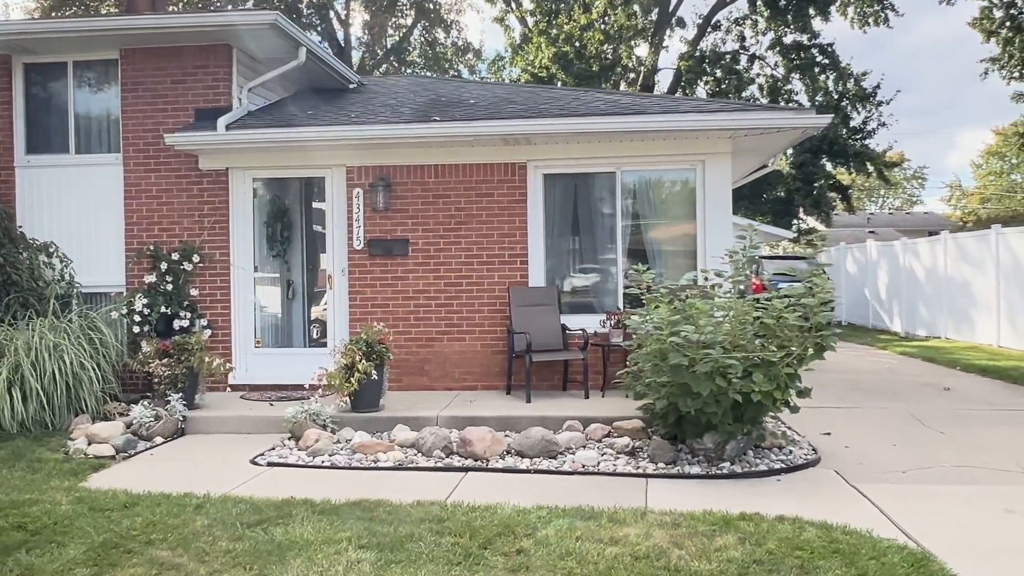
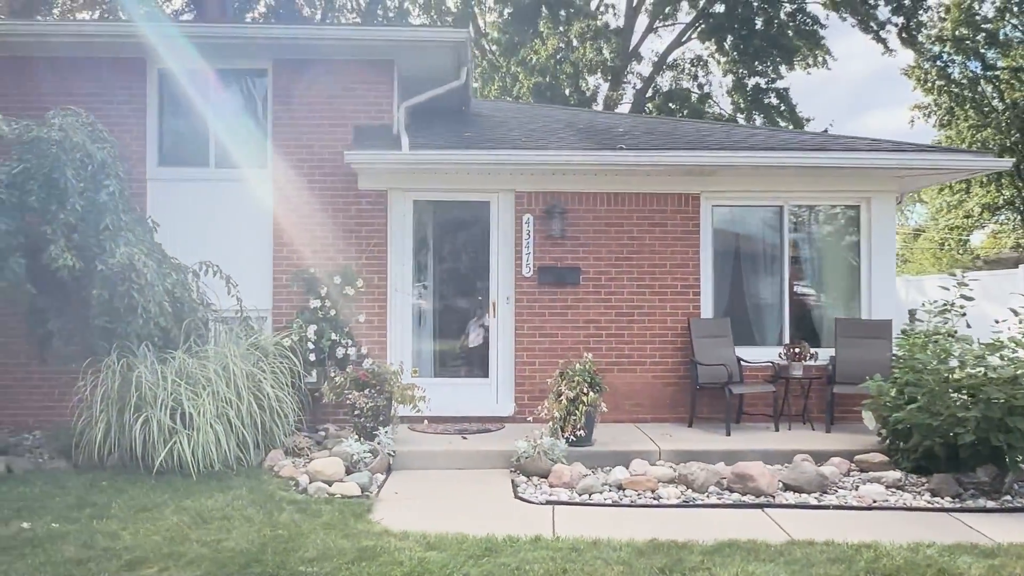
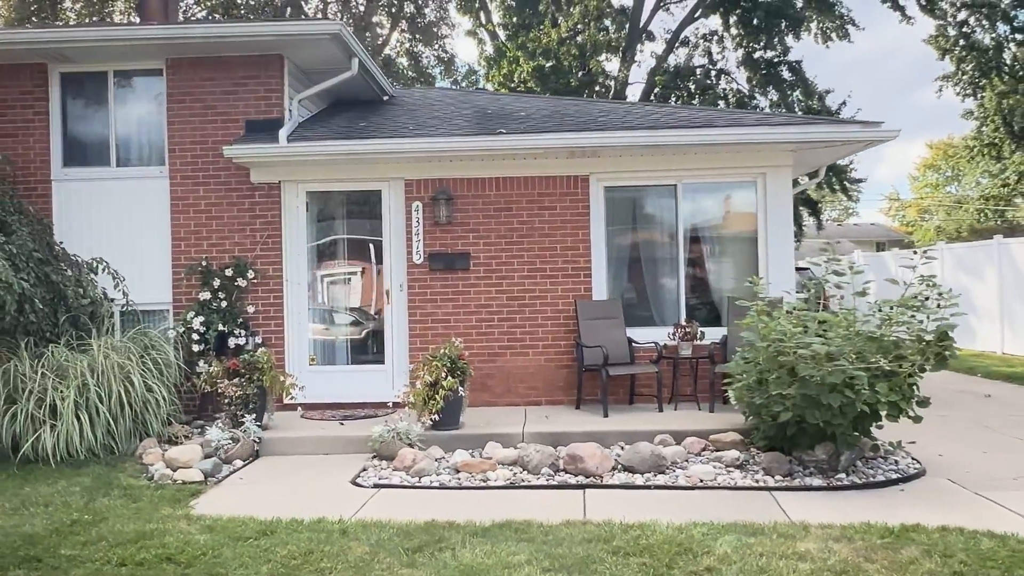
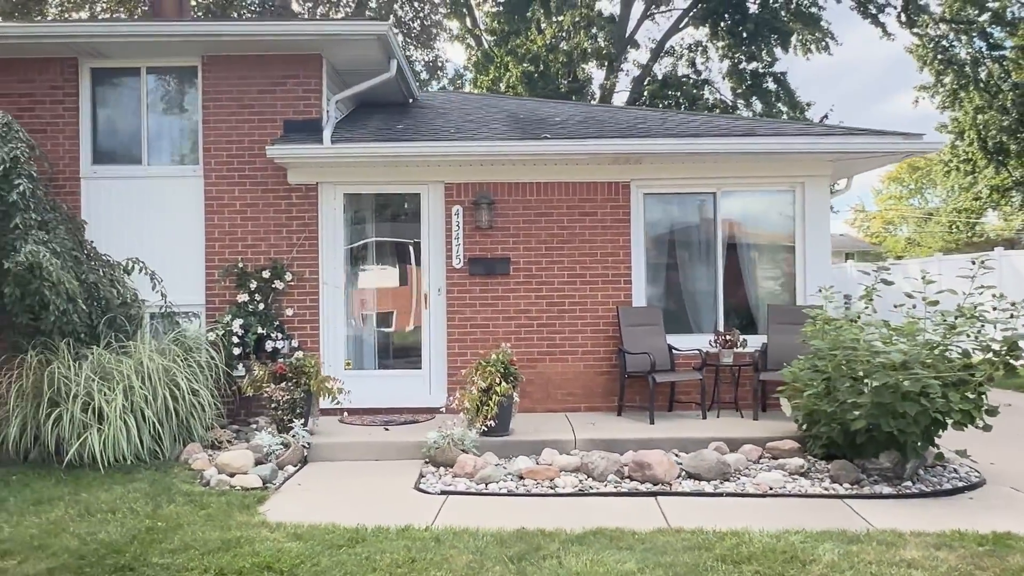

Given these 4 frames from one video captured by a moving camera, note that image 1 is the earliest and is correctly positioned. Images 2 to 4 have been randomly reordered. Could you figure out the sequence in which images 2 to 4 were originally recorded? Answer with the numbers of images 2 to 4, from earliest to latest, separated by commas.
3, 4, 2
